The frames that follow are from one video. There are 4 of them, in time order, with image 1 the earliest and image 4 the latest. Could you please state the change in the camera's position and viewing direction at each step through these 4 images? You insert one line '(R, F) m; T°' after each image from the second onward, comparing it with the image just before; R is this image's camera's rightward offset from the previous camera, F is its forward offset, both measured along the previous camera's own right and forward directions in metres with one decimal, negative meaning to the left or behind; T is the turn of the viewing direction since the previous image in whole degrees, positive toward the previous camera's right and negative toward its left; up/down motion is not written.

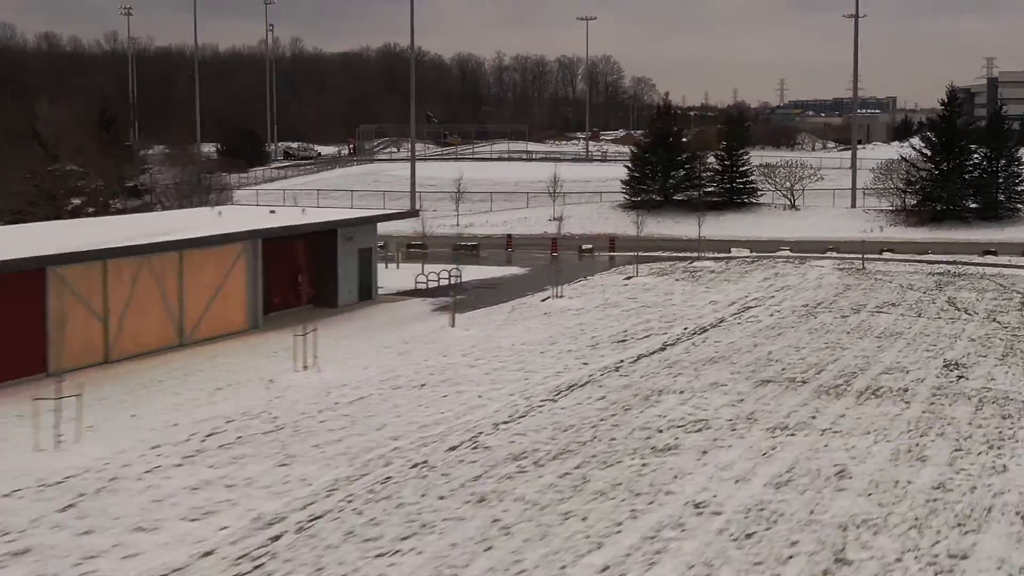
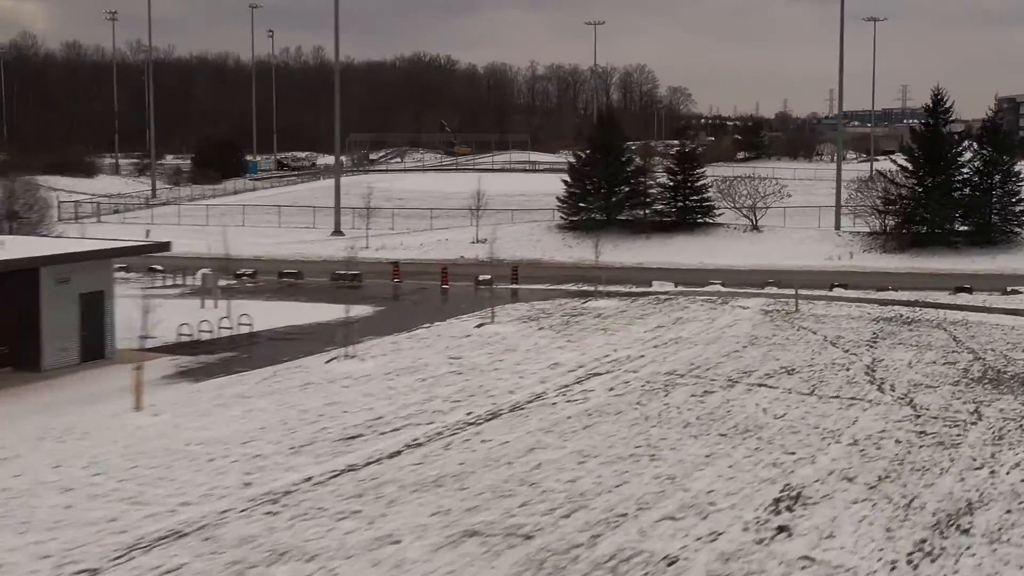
(+3.0, +3.6) m; -2°
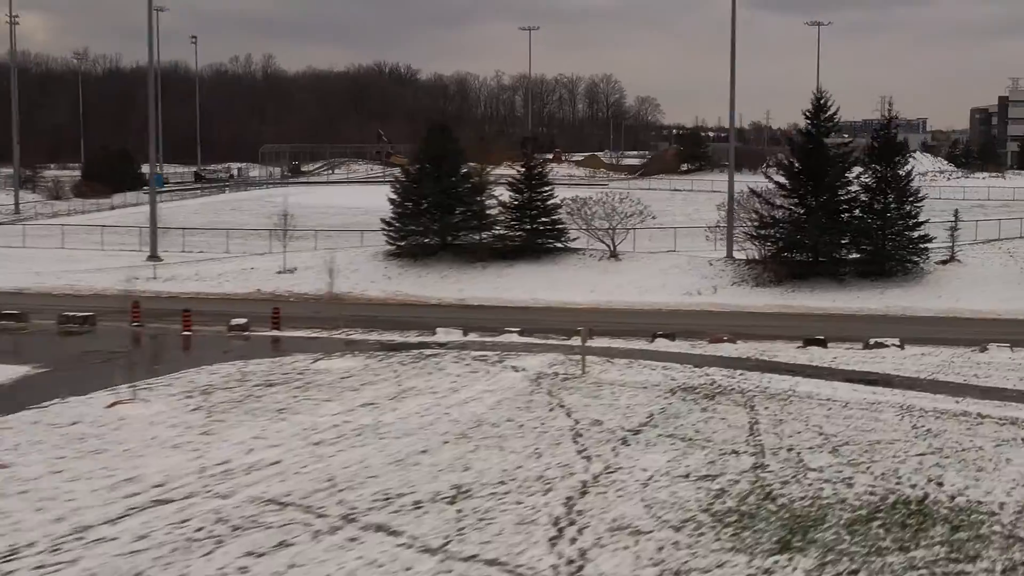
(+3.2, +3.7) m; +1°
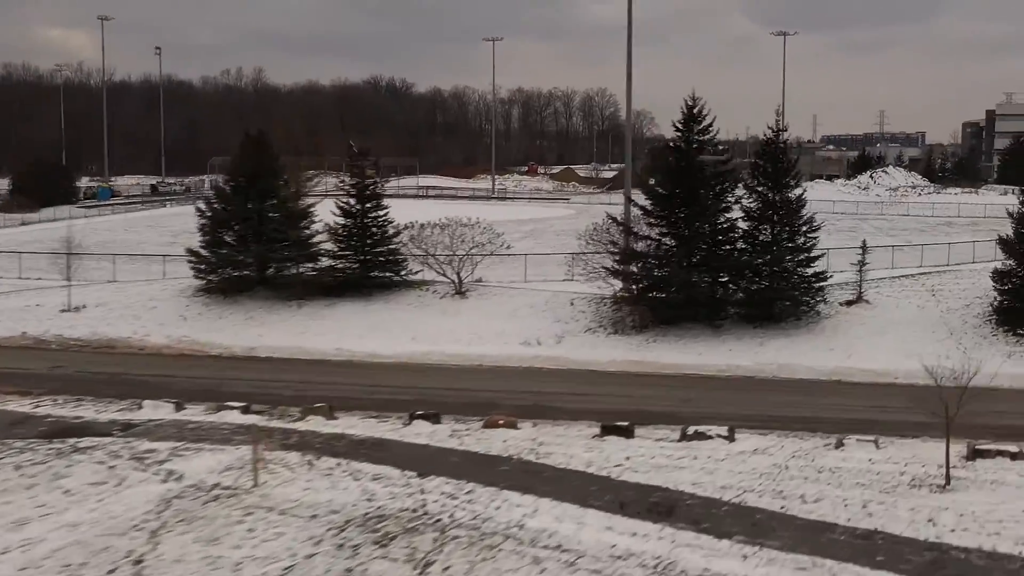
(+2.8, +3.5) m; 0°
